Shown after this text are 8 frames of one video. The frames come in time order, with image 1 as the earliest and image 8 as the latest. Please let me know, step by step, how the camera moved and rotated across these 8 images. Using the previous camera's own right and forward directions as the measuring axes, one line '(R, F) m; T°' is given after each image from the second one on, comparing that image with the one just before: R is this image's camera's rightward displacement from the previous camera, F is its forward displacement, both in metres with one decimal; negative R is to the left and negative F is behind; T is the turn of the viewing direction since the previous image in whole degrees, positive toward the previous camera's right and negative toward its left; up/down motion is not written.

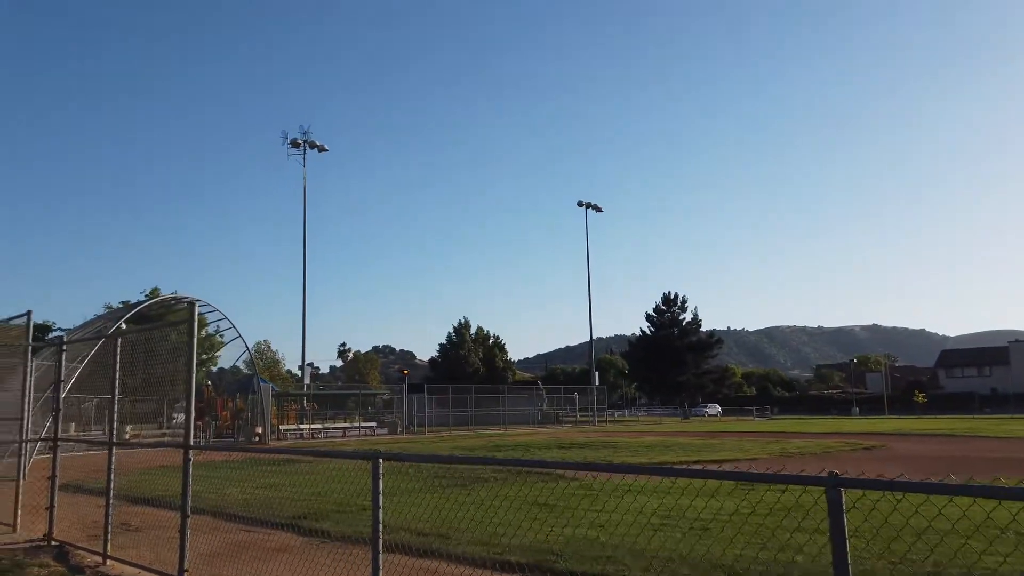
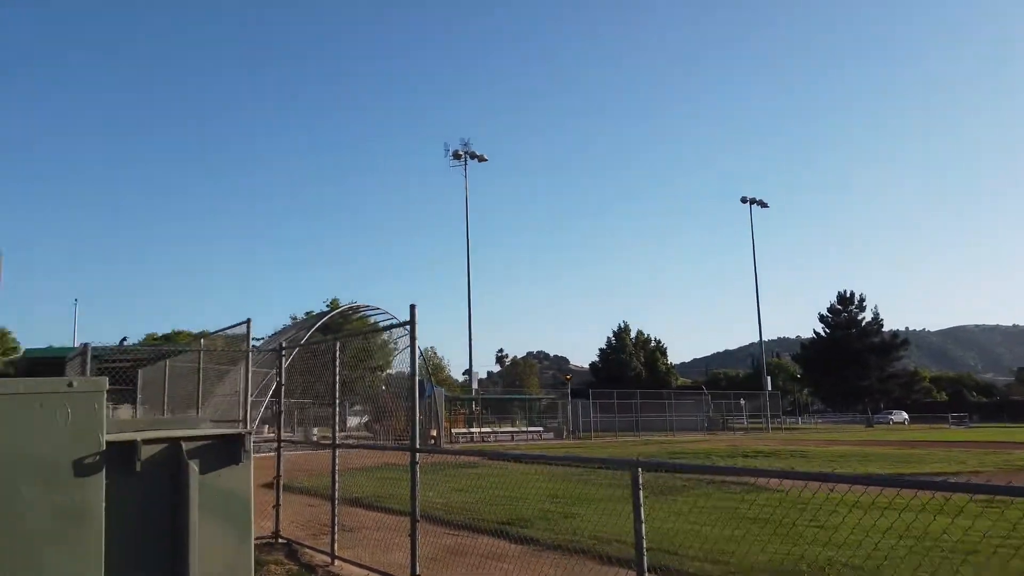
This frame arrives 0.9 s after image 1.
(-0.5, +0.3) m; -12°
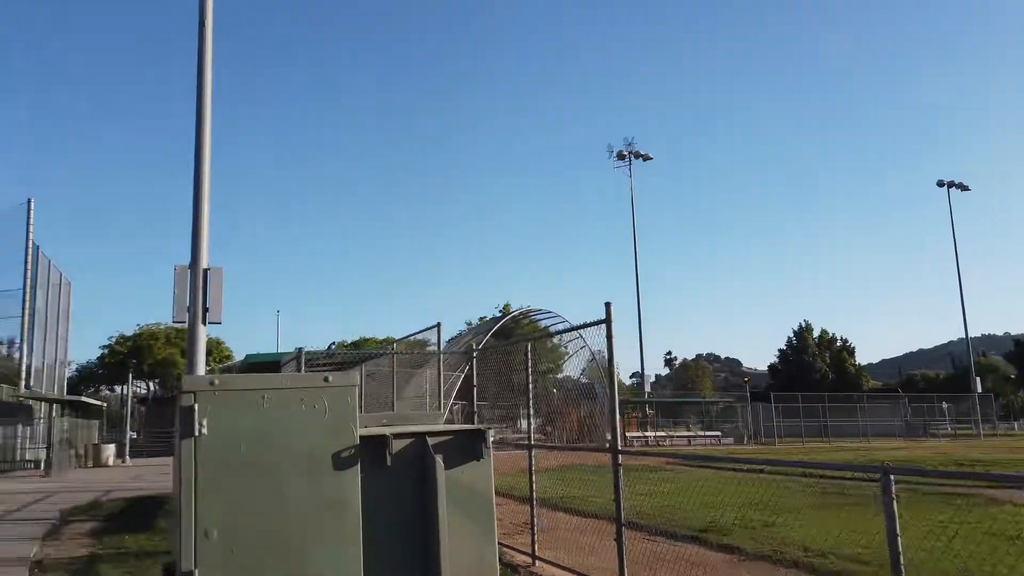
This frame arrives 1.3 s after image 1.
(-0.2, +0.1) m; -12°
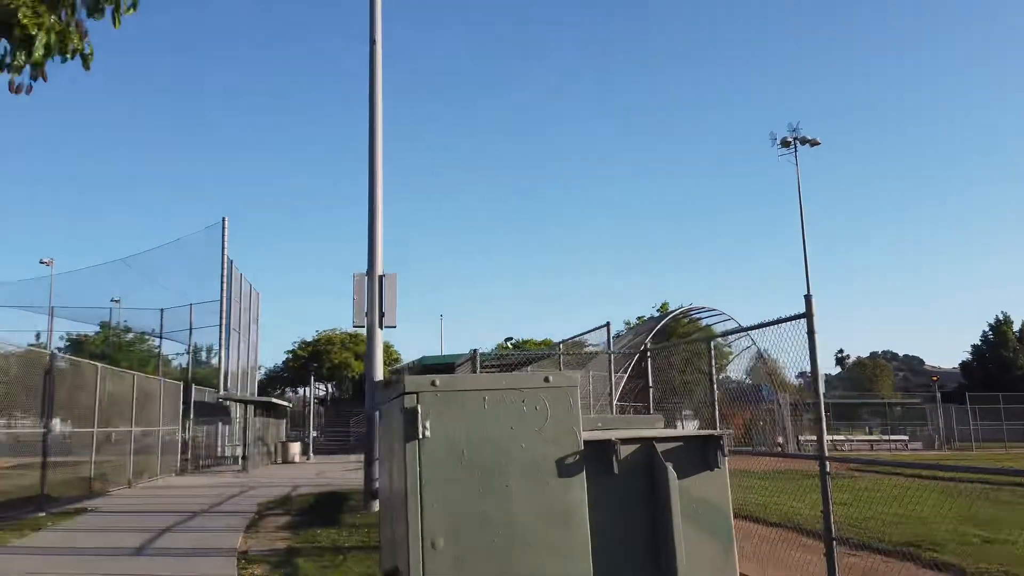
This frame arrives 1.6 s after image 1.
(-0.2, +0.2) m; -12°
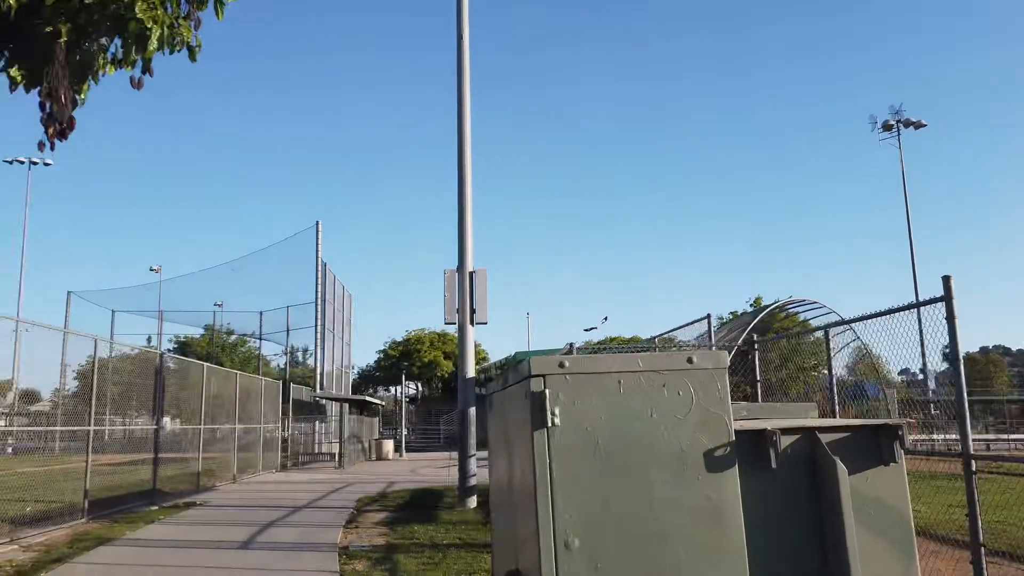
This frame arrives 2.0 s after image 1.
(-0.1, +0.2) m; -6°
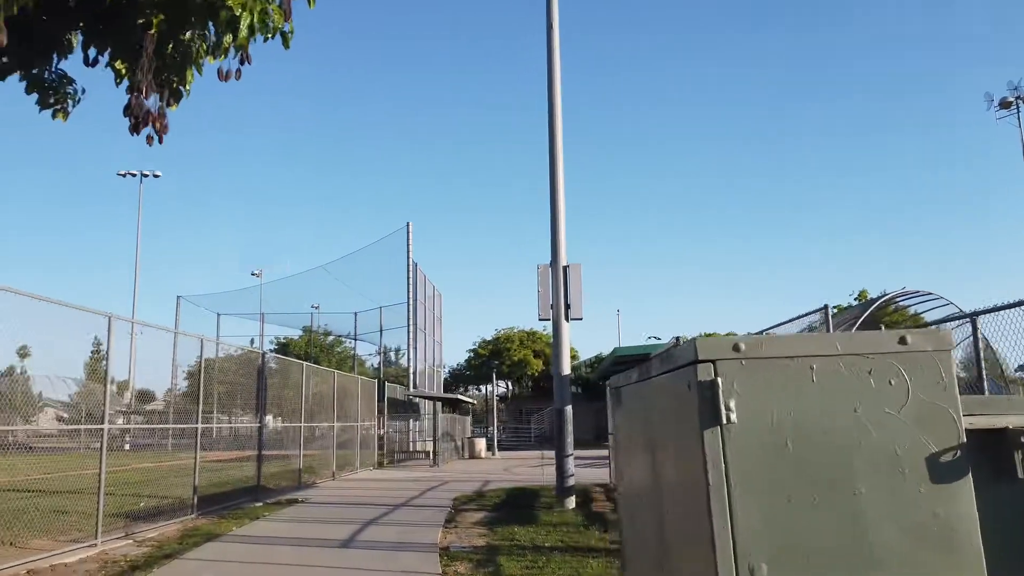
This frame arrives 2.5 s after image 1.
(-0.1, +0.3) m; -7°
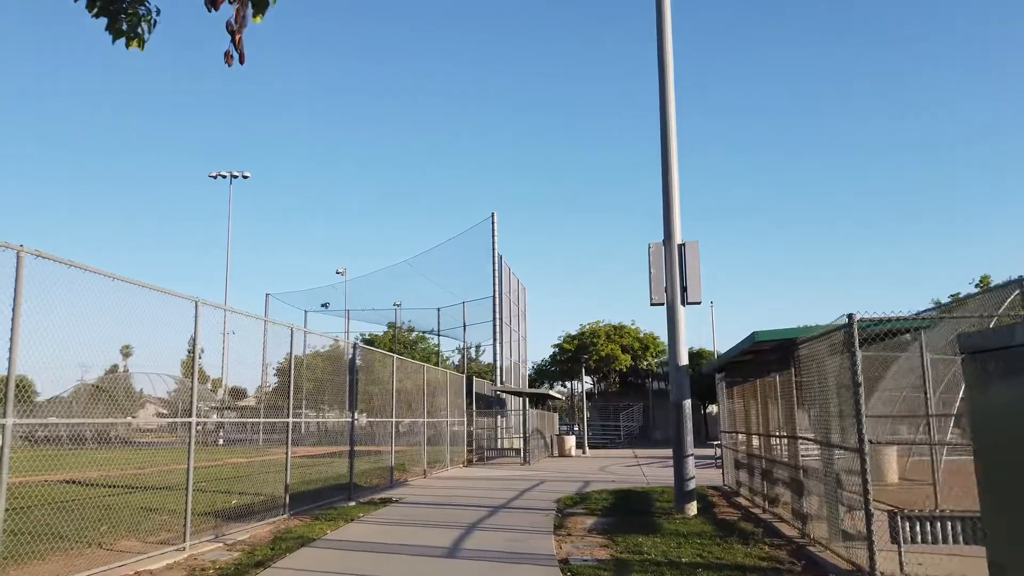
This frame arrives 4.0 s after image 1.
(-0.4, +1.0) m; -6°
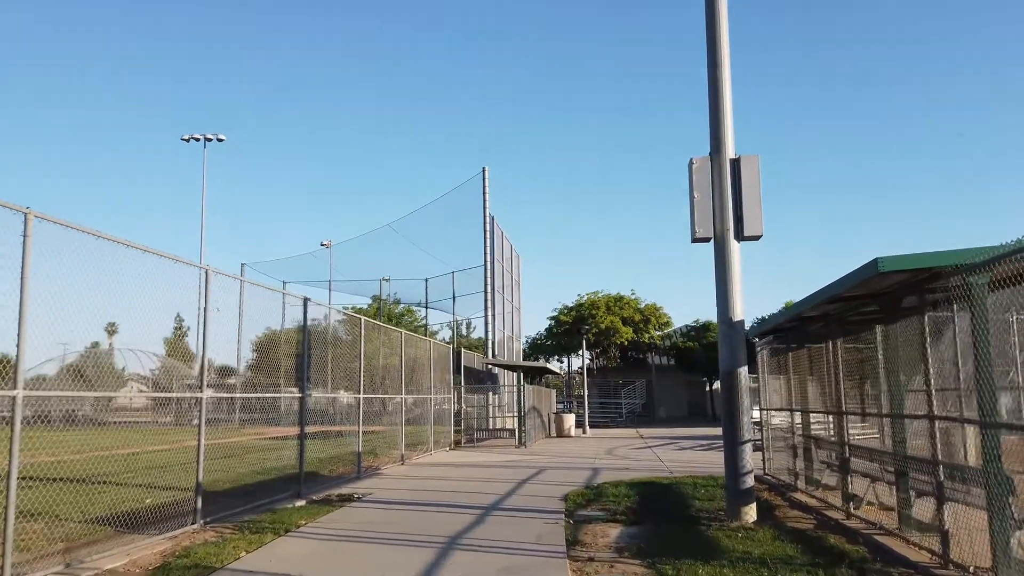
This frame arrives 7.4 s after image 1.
(0.0, +2.7) m; +1°
